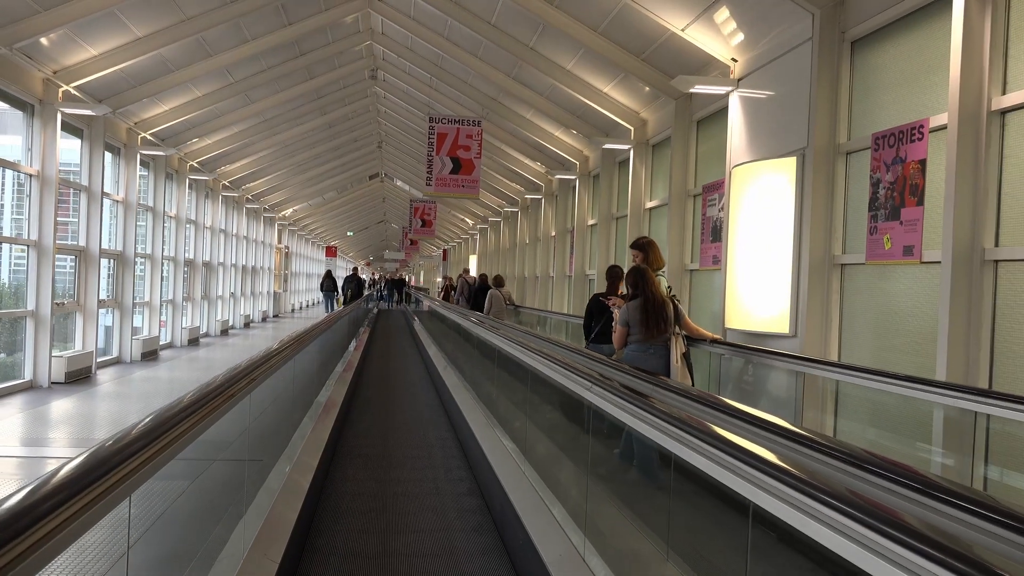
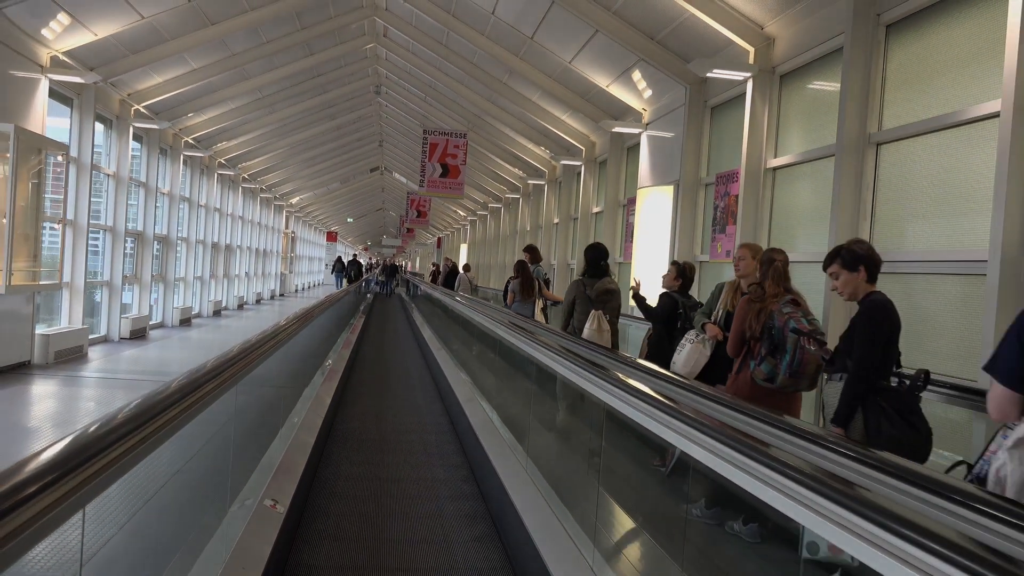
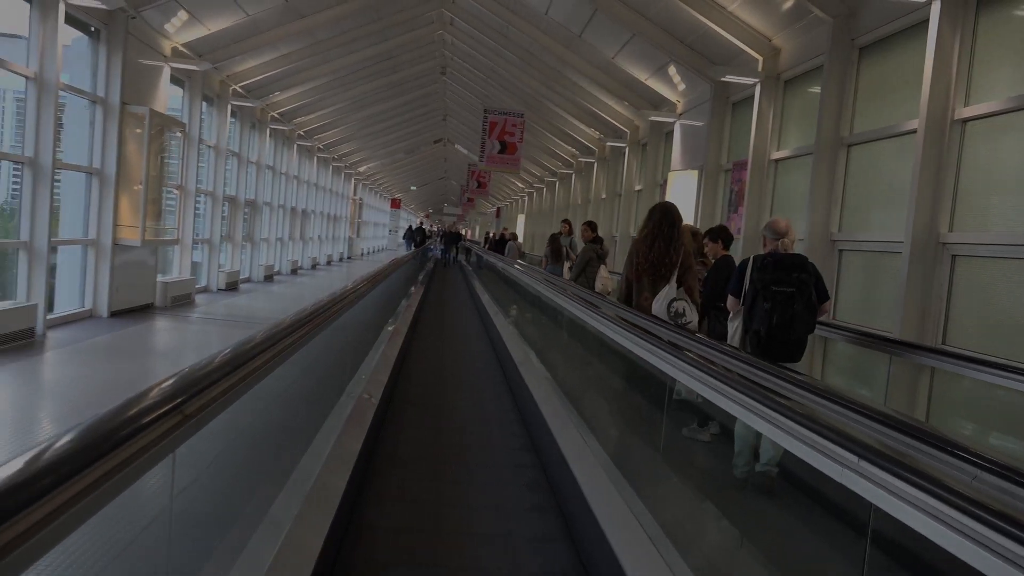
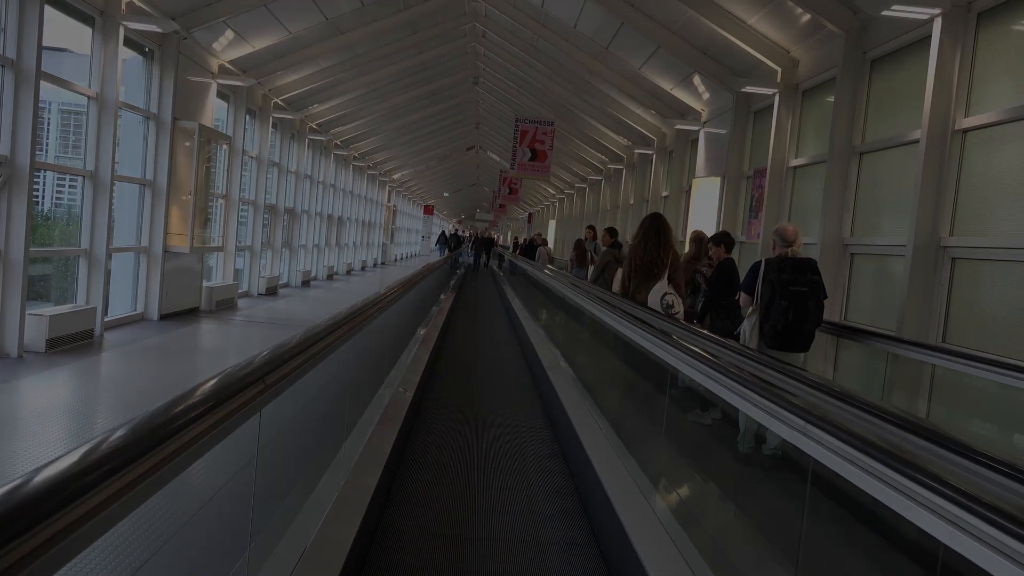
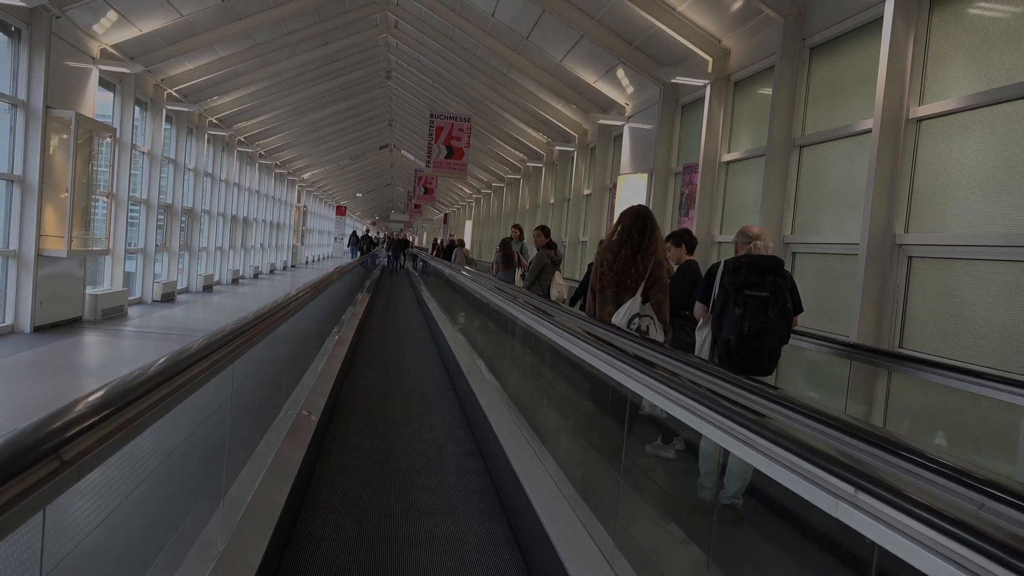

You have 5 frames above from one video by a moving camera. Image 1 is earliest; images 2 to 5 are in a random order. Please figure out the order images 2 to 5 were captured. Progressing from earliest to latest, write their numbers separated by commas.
2, 5, 3, 4
